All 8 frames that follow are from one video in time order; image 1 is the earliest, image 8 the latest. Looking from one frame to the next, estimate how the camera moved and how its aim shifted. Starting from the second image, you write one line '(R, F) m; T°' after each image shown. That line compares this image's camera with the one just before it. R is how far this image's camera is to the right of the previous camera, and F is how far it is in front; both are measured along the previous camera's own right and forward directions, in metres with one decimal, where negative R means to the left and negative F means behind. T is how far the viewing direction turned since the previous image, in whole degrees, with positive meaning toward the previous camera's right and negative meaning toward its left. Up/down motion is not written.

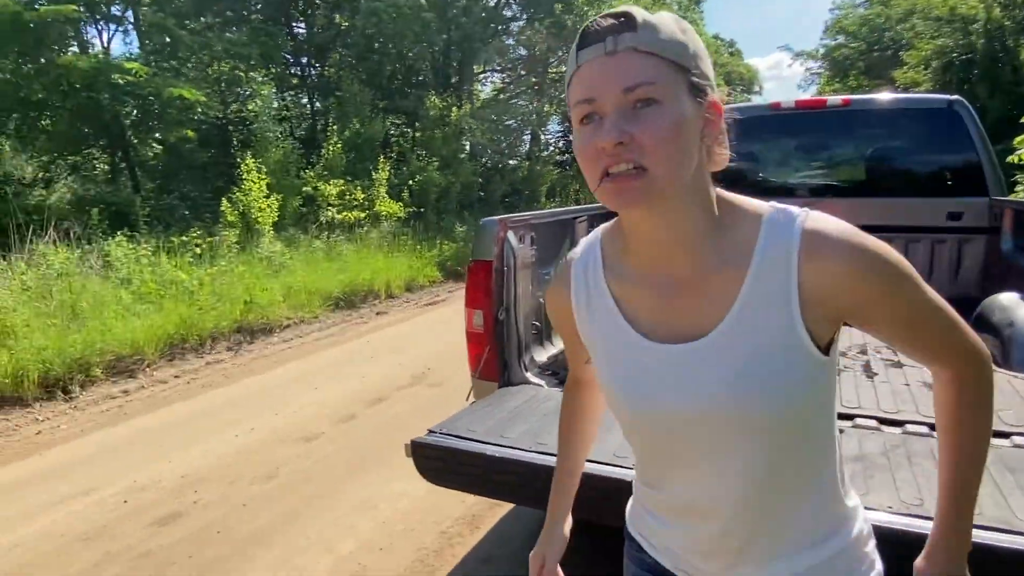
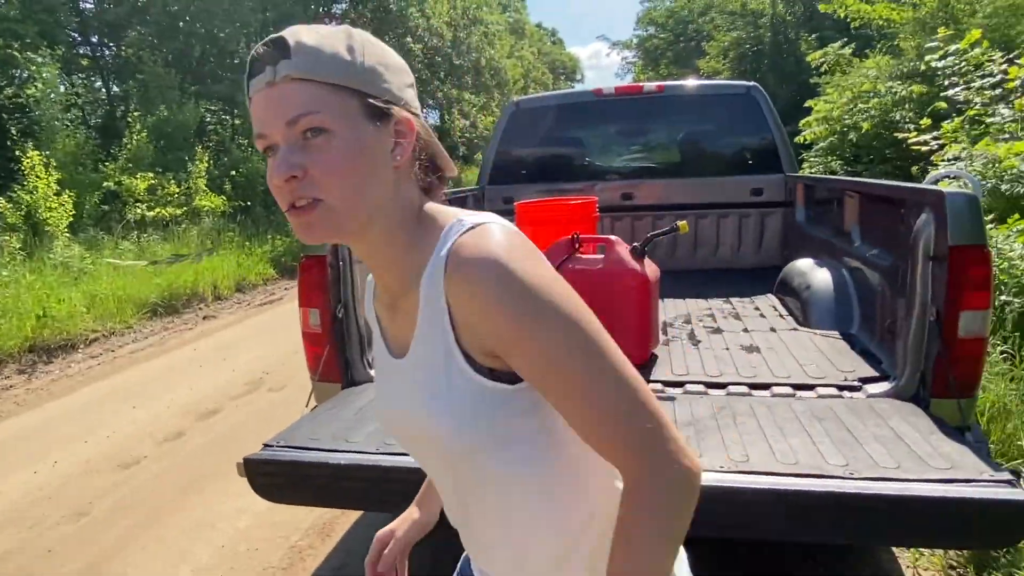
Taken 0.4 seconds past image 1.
(-0.1, +0.1) m; +14°
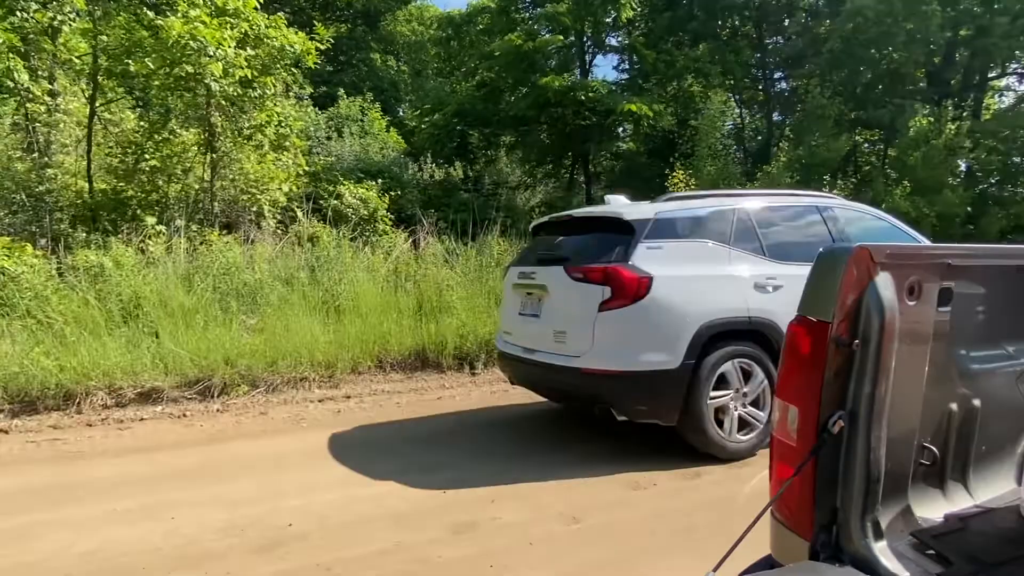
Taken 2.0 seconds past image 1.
(+0.2, +1.0) m; +37°
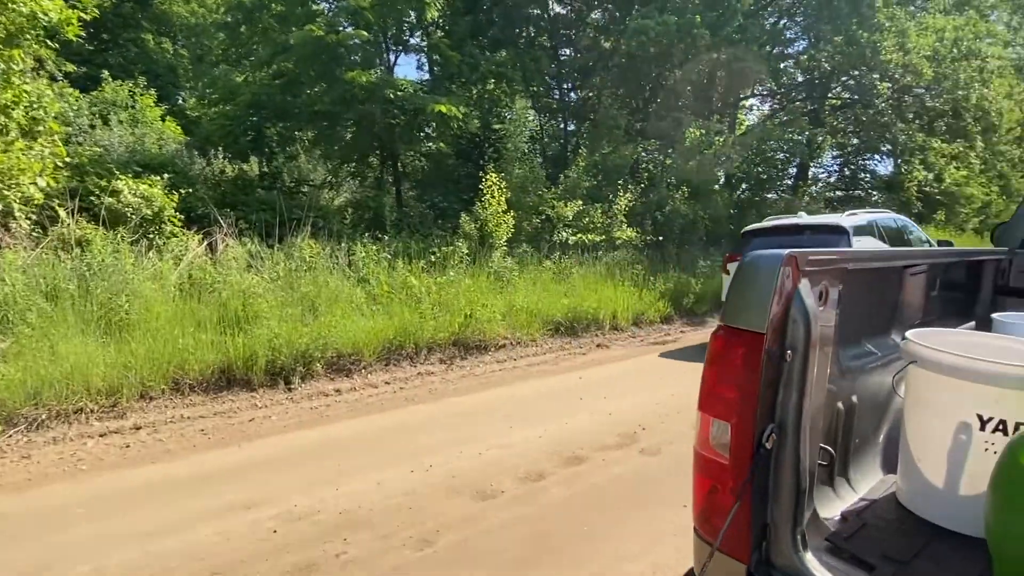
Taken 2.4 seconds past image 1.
(-0.2, +0.3) m; +17°
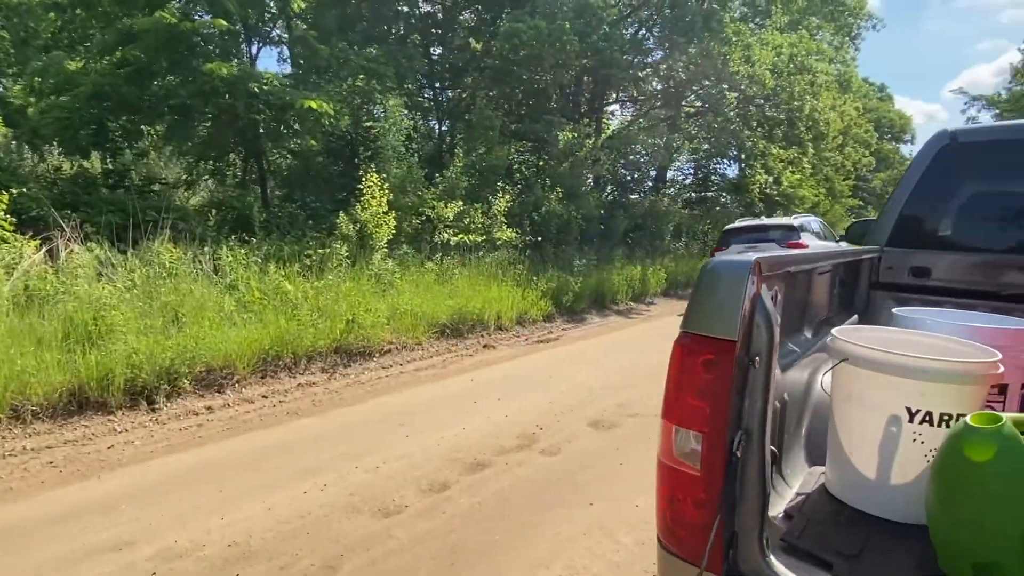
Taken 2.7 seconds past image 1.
(-0.2, +0.1) m; +11°
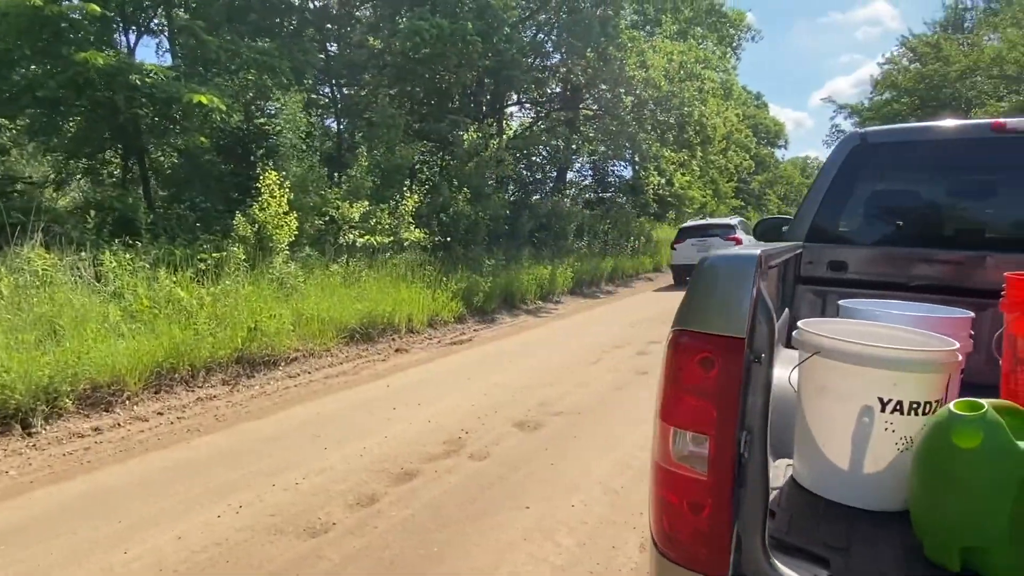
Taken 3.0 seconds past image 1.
(-0.2, +0.1) m; +9°
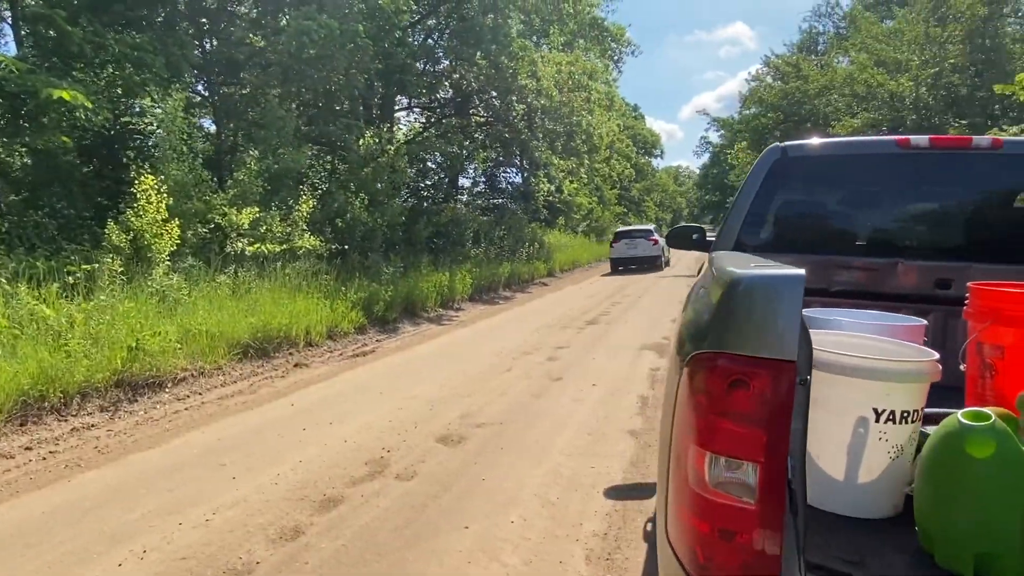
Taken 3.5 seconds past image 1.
(-0.3, +0.1) m; +10°
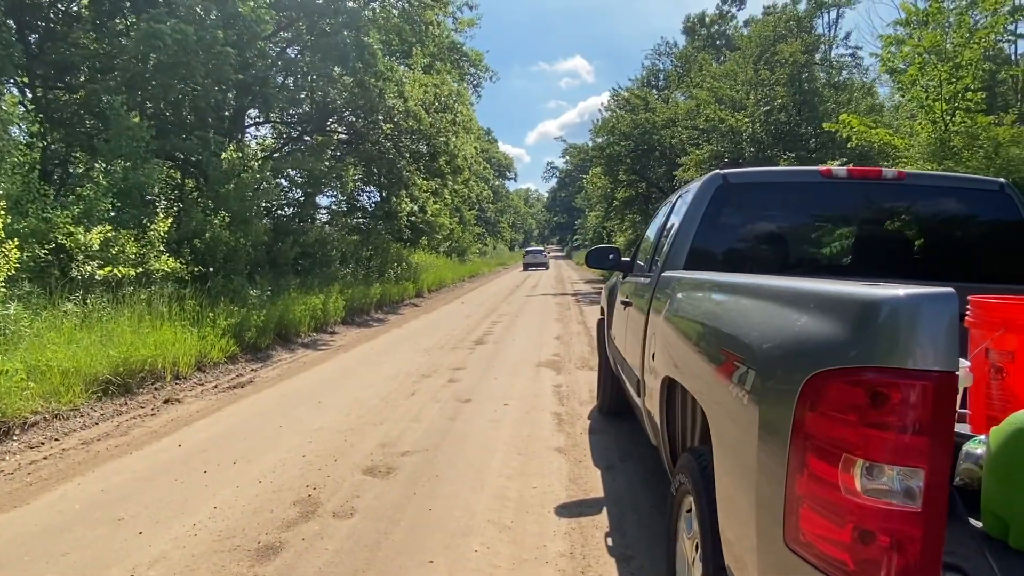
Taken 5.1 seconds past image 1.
(-0.6, +0.1) m; +13°
